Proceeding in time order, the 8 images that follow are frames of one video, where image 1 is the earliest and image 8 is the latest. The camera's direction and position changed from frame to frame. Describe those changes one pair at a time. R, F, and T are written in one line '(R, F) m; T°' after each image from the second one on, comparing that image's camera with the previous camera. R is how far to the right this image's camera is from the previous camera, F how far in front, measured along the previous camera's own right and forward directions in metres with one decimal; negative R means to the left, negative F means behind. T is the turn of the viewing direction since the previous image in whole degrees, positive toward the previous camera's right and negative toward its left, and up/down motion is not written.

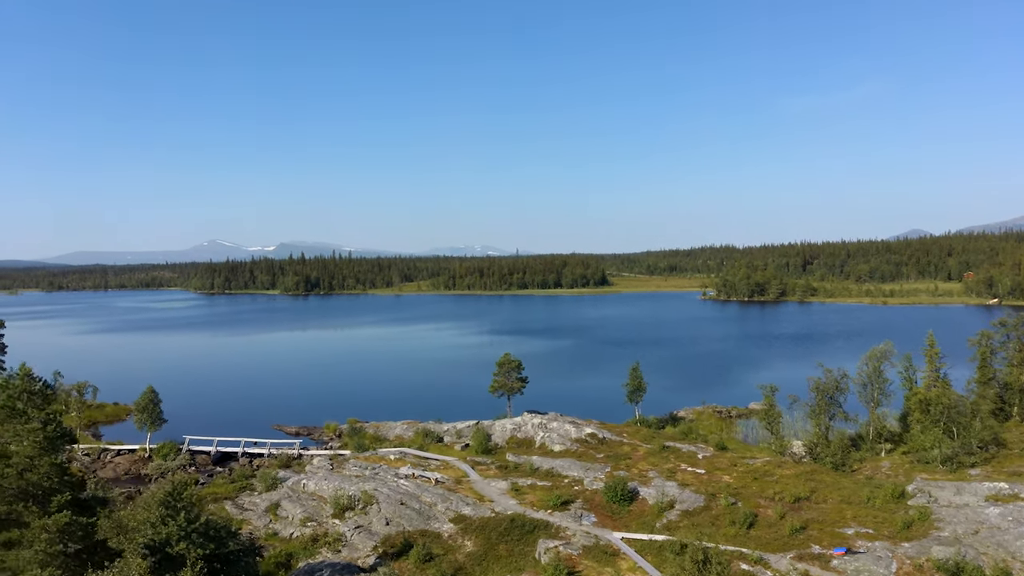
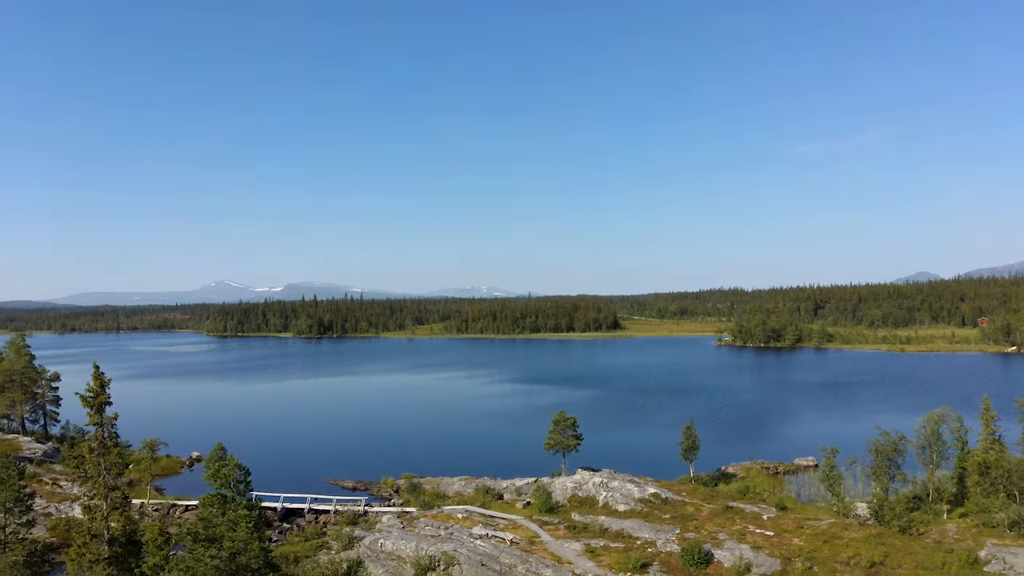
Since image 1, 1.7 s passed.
(-5.0, -2.3) m; -1°
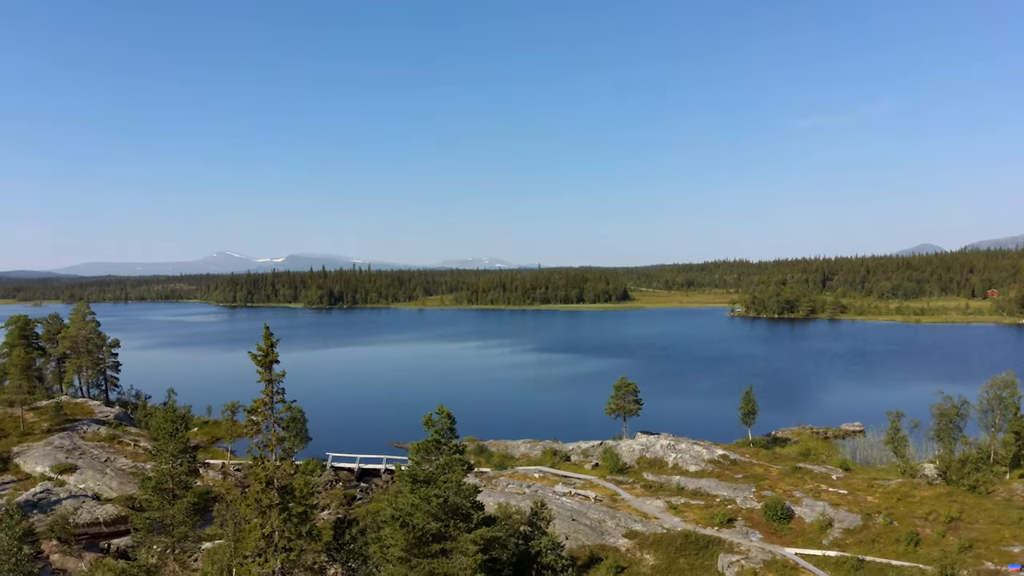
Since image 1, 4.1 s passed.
(-6.4, -1.2) m; 0°
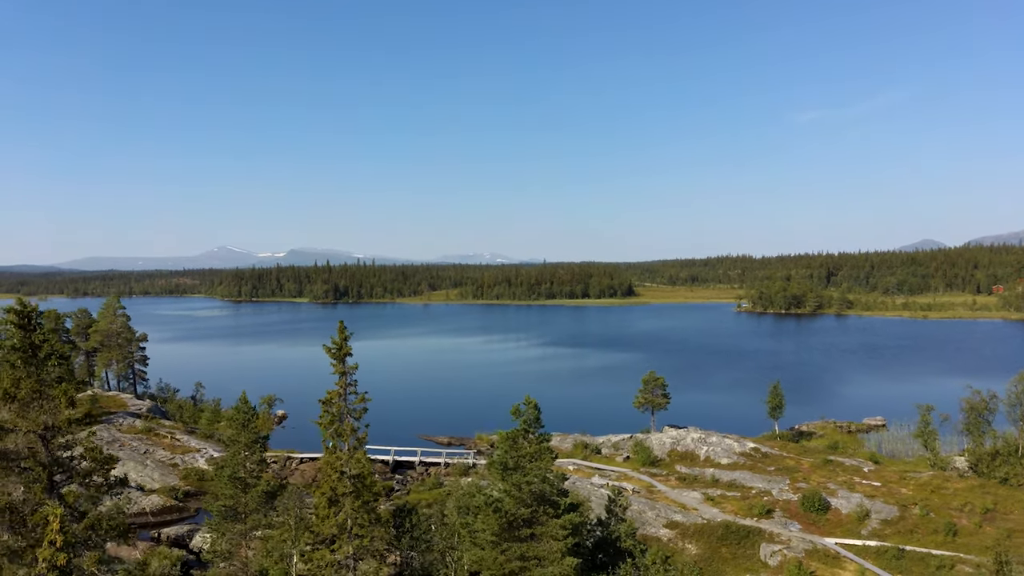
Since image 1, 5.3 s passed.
(-3.0, -0.8) m; 0°
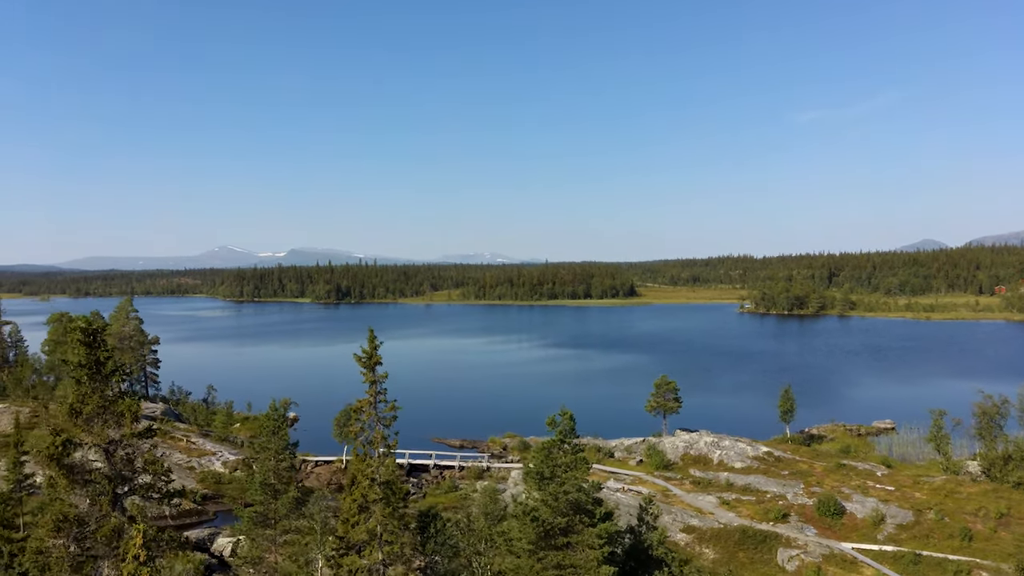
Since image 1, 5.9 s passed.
(-1.3, -0.4) m; 0°
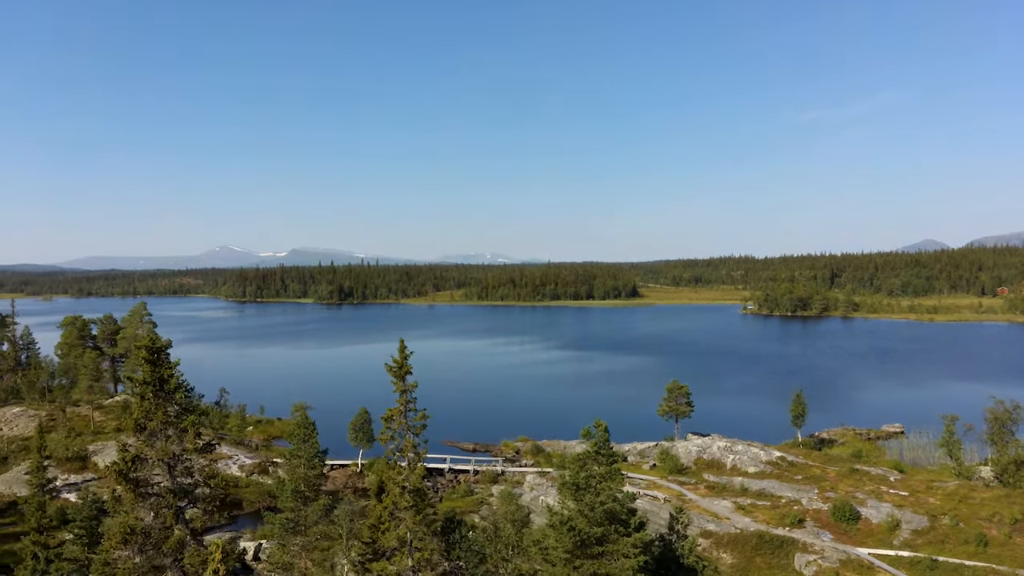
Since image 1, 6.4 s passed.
(-1.3, -0.5) m; 0°
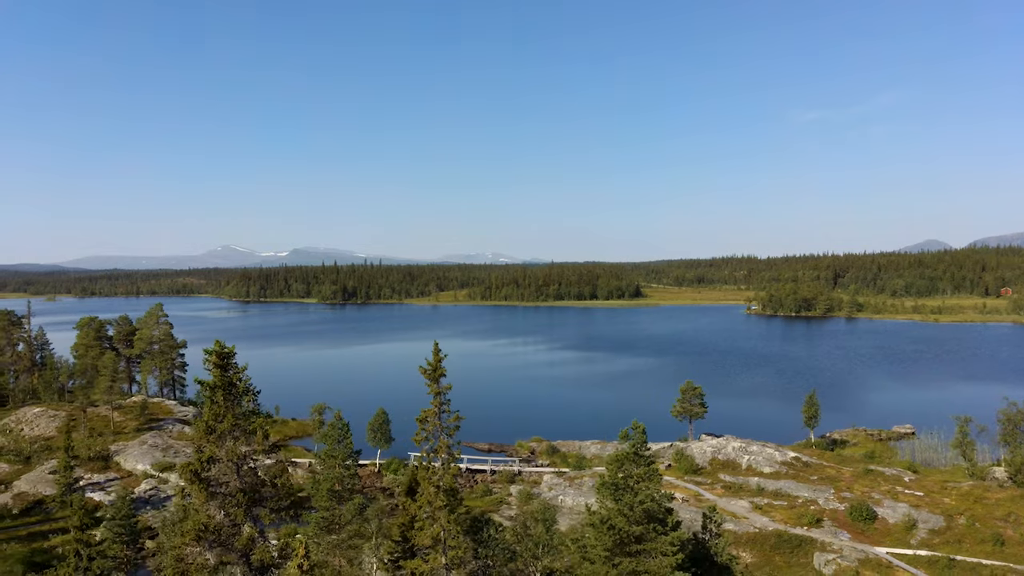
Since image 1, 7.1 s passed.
(-1.5, -0.6) m; 0°
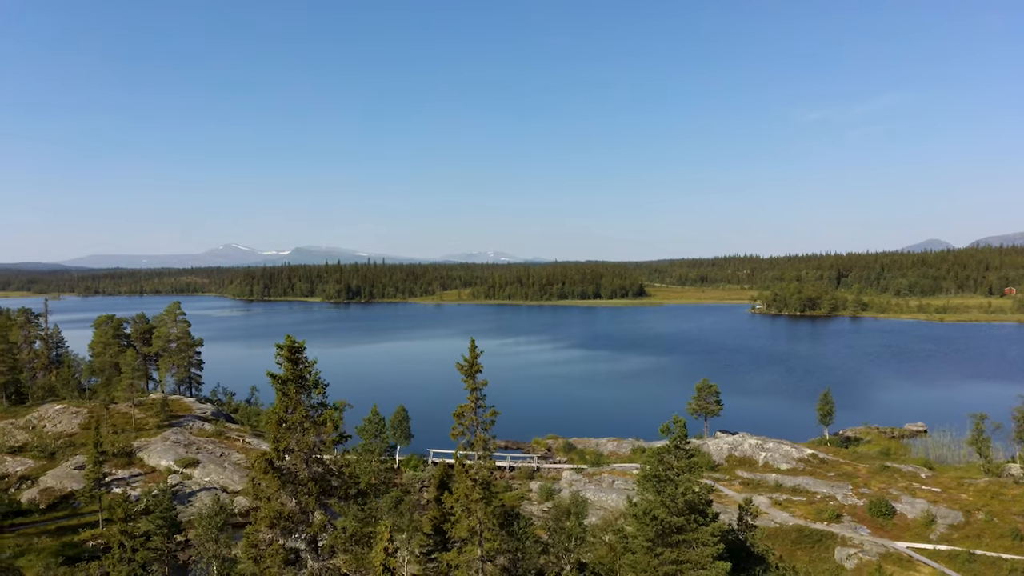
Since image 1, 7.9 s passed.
(-1.7, -0.6) m; 0°
